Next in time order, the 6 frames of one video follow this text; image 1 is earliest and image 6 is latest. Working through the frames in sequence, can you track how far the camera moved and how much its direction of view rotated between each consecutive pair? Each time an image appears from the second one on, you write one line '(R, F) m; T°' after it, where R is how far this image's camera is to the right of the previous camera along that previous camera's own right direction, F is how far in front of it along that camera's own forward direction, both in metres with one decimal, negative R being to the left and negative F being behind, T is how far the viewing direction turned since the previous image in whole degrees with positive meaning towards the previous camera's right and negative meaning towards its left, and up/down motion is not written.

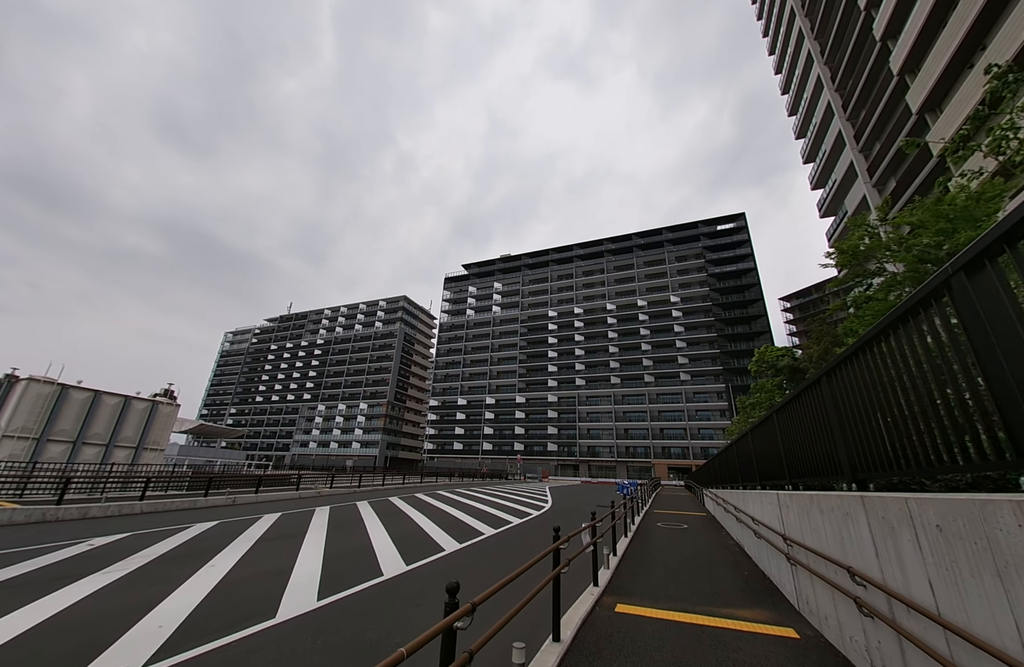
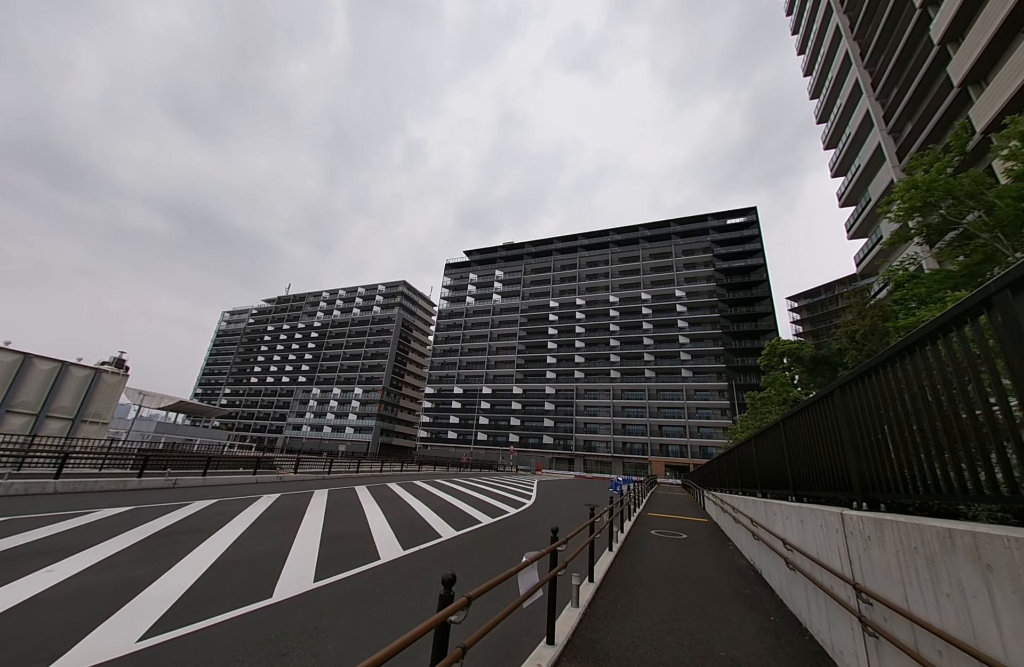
(+0.6, +1.6) m; 0°
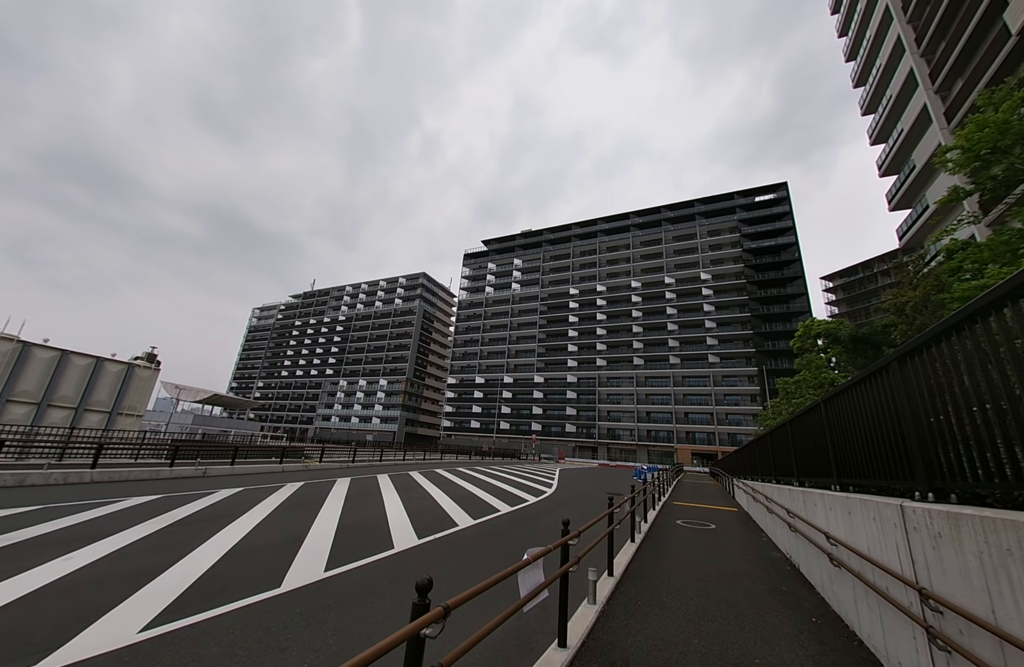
(+0.1, +0.3) m; -3°
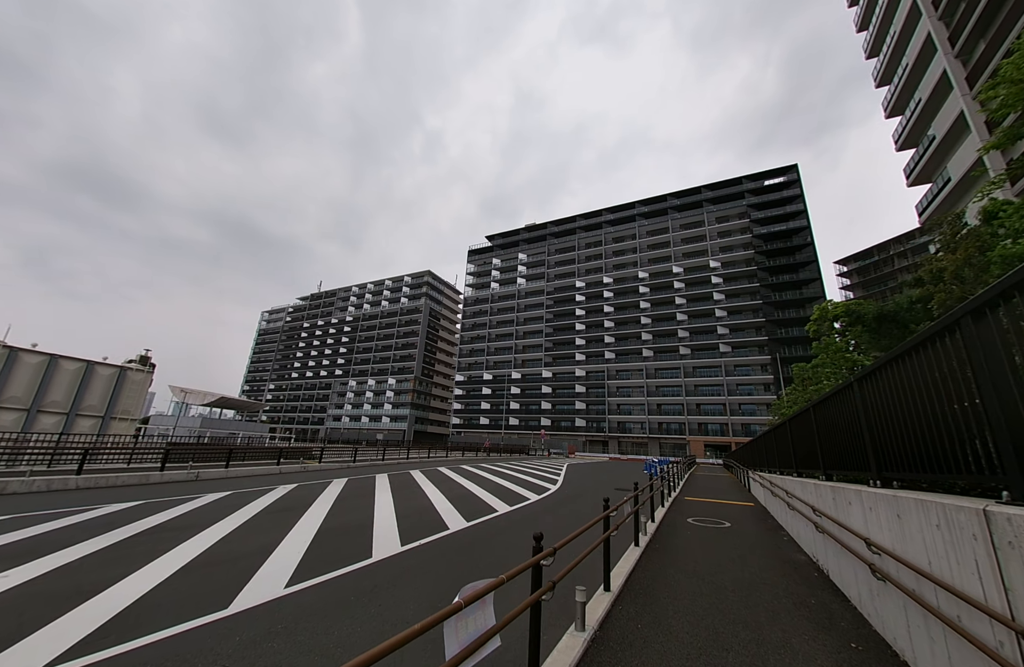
(+0.3, +0.6) m; -1°
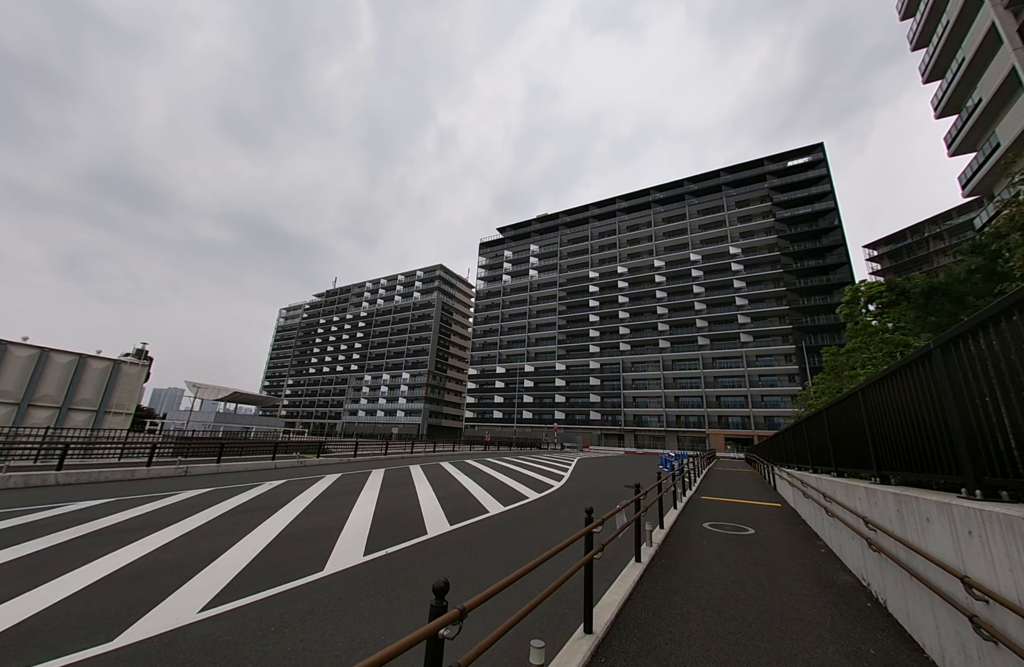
(+0.5, +0.9) m; -2°
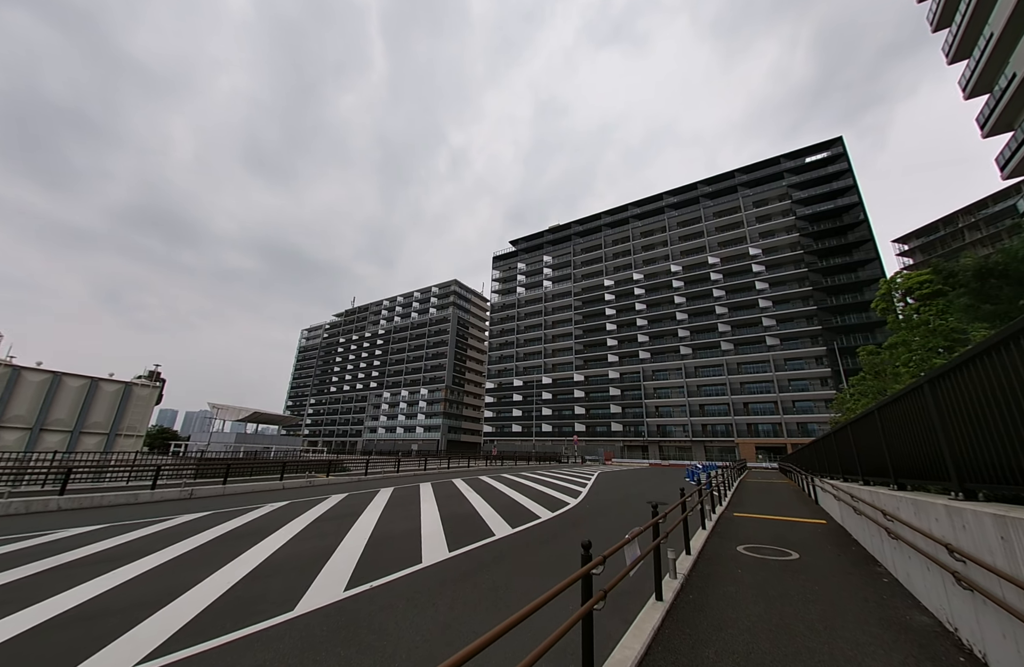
(+0.3, +0.6) m; -3°
